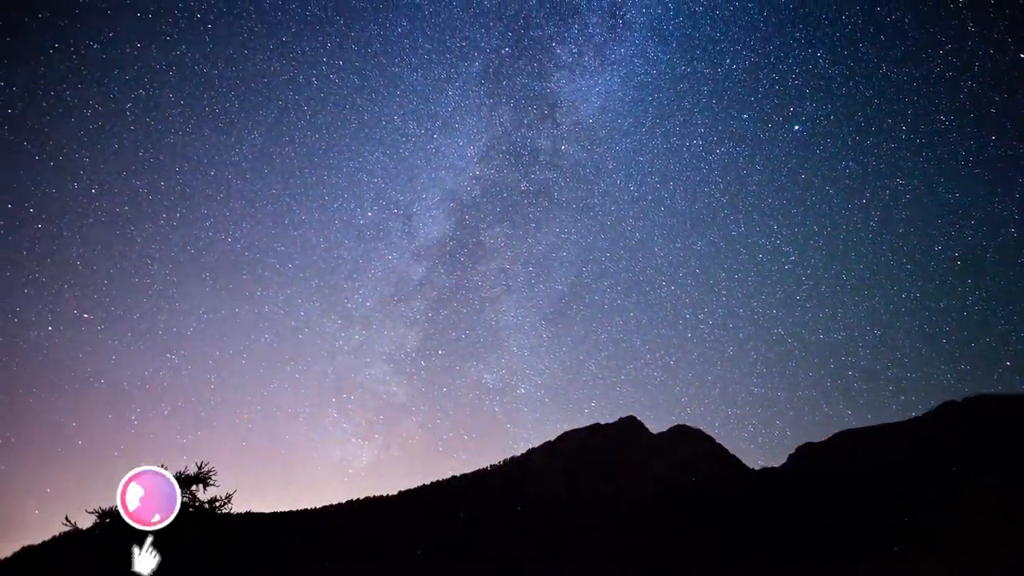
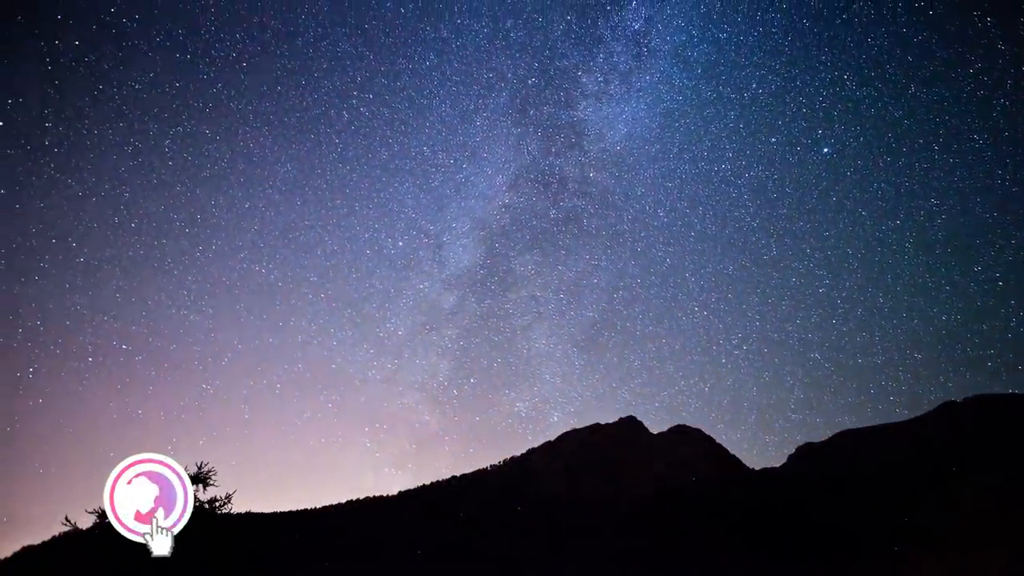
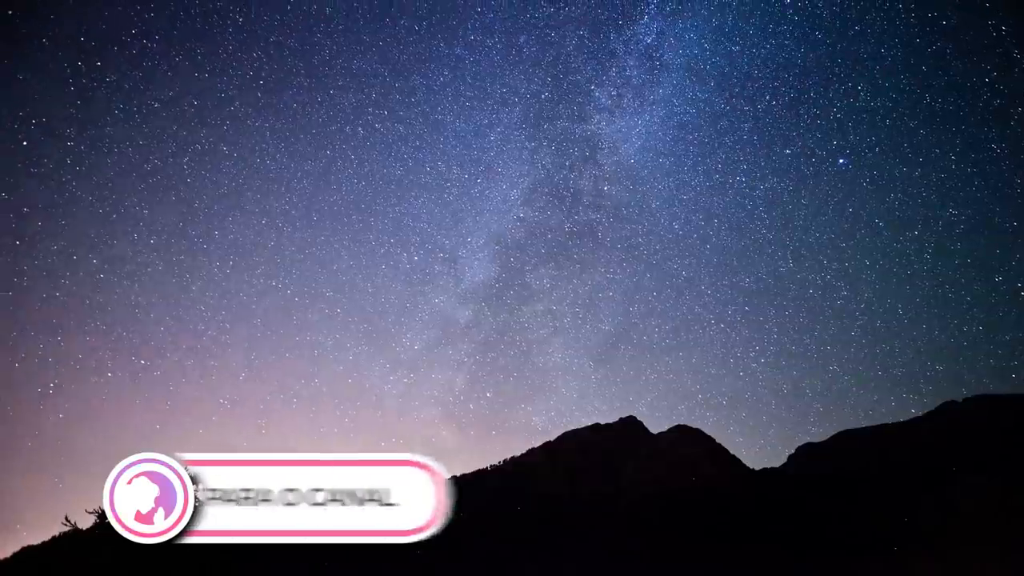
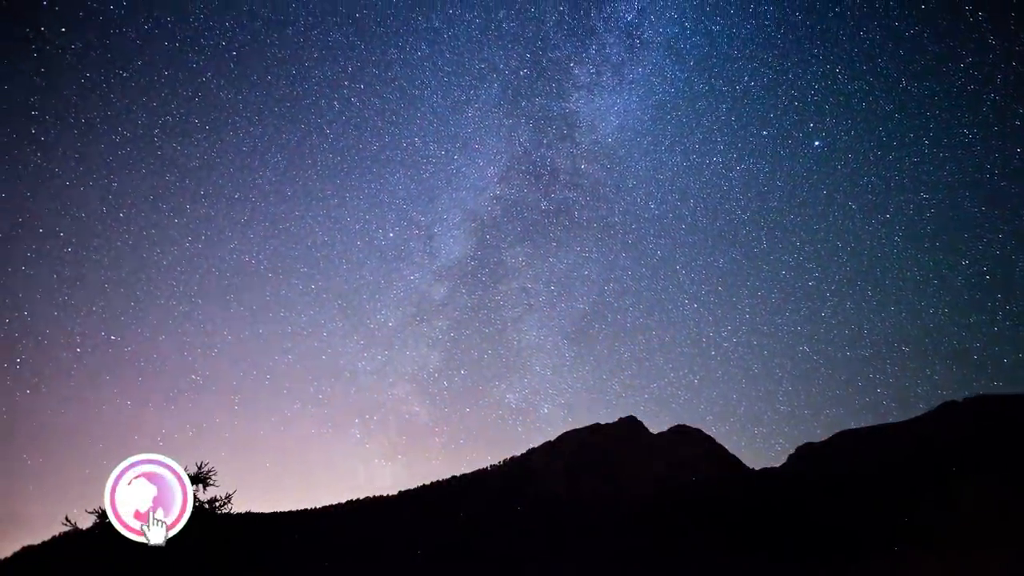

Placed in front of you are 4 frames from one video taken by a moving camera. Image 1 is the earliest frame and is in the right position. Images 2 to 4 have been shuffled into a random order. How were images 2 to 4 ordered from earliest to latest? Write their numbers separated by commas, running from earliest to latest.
4, 2, 3
